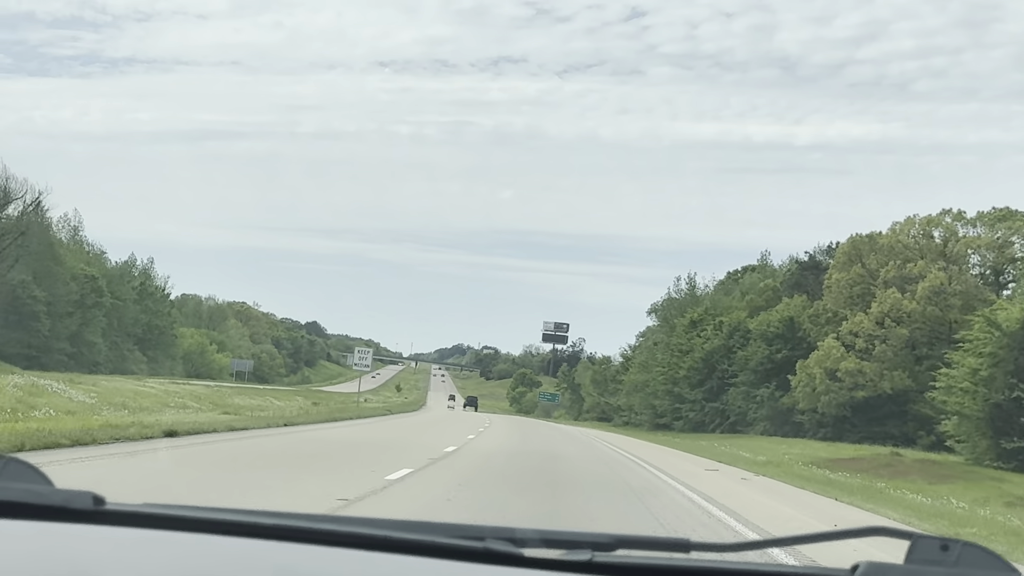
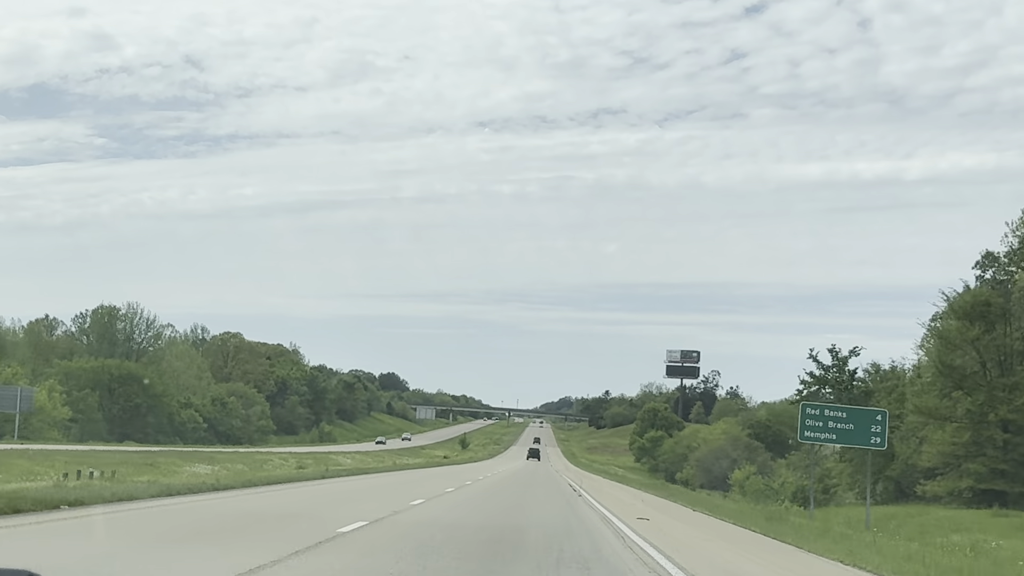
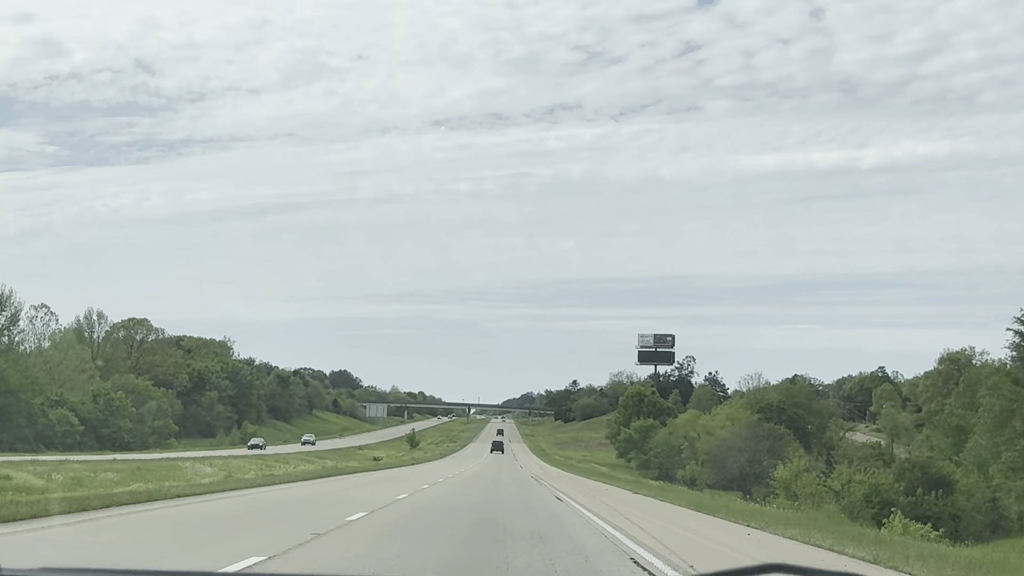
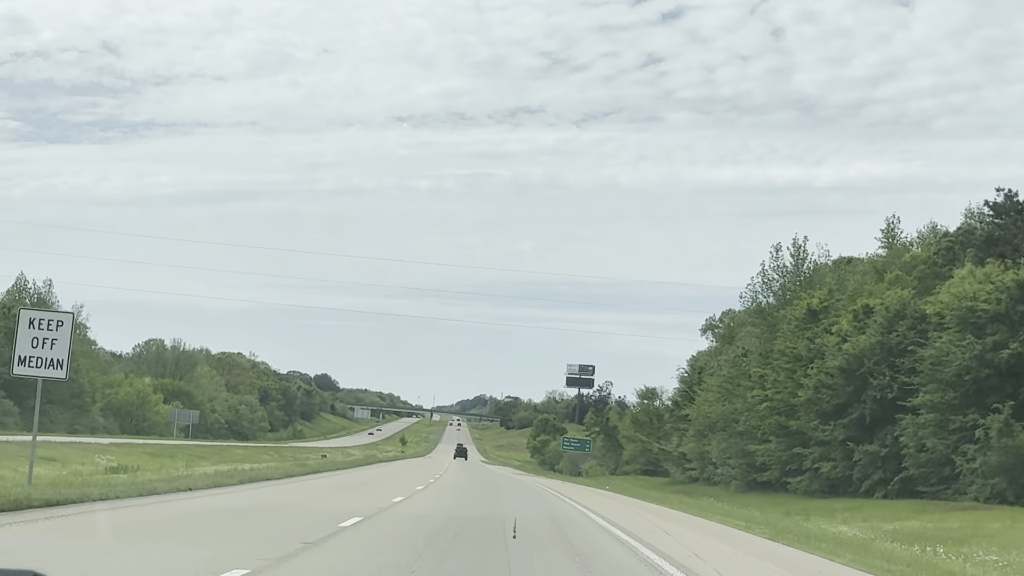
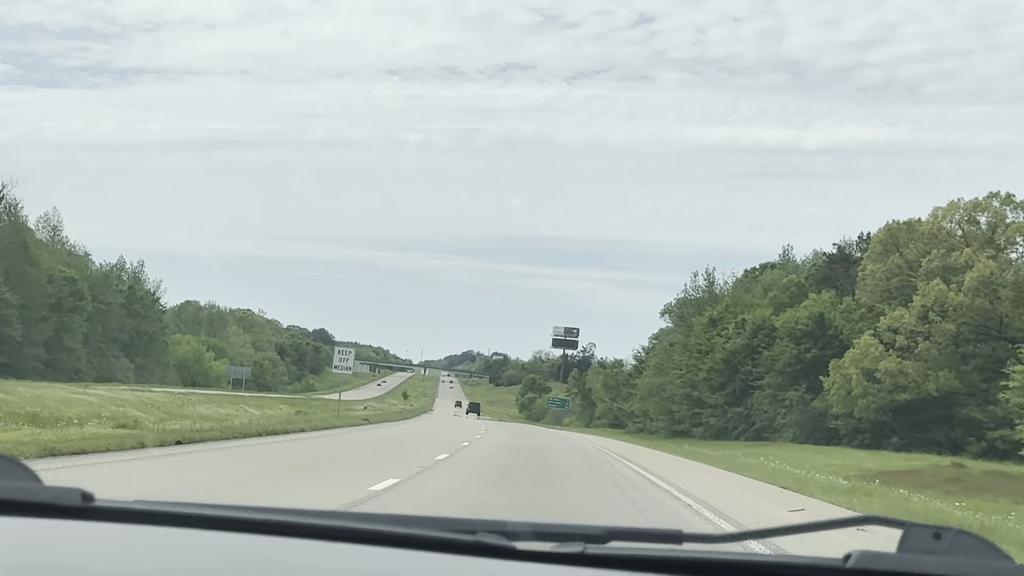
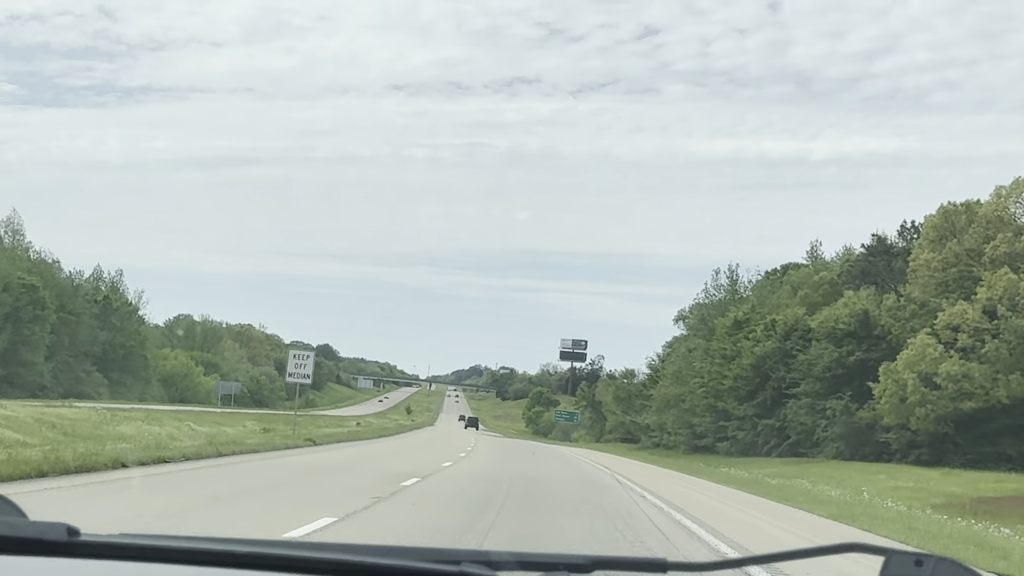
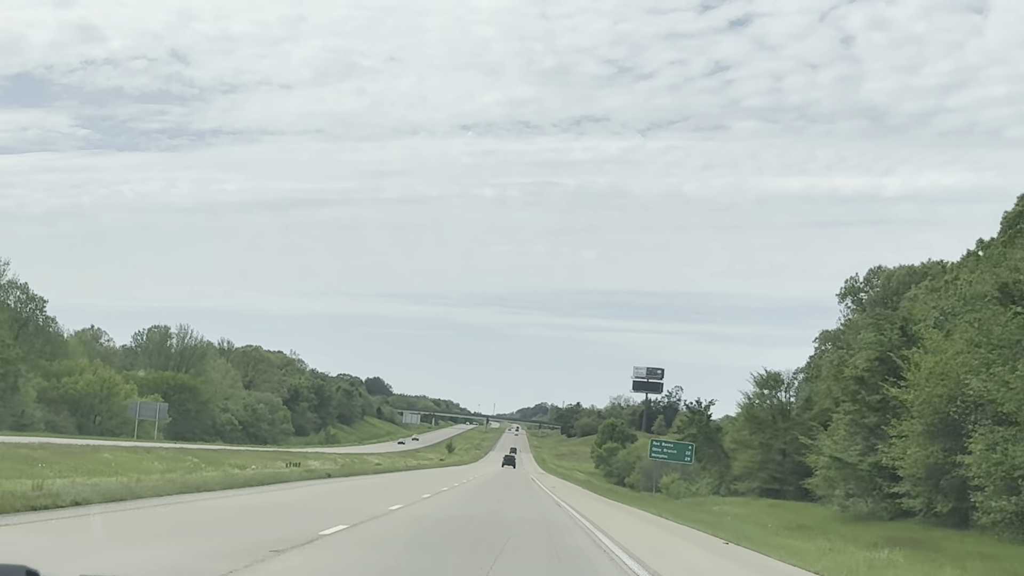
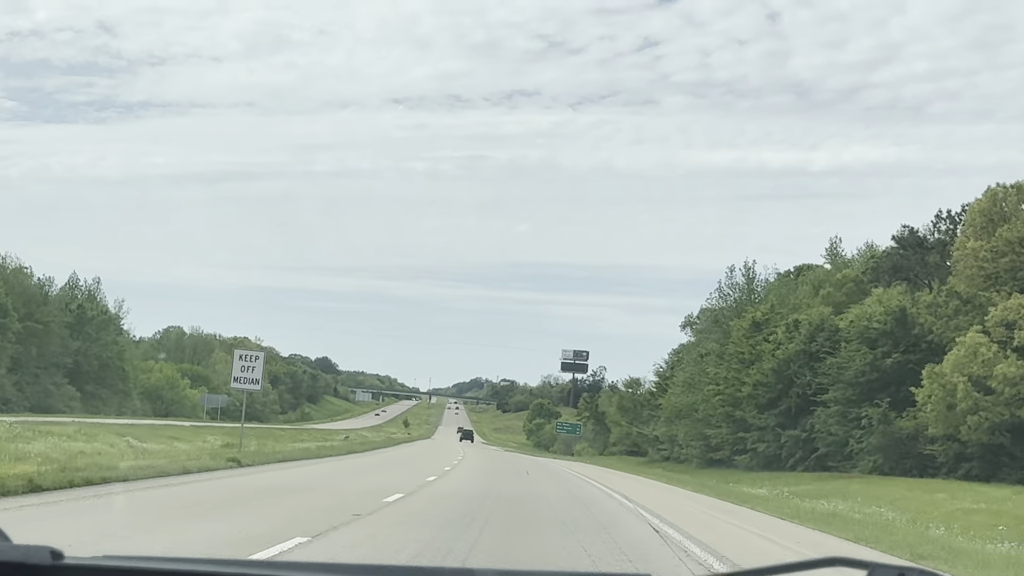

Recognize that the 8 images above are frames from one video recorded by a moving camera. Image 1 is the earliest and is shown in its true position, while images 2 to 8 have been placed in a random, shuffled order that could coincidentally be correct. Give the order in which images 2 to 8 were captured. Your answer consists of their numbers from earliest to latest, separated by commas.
5, 6, 8, 4, 7, 2, 3
